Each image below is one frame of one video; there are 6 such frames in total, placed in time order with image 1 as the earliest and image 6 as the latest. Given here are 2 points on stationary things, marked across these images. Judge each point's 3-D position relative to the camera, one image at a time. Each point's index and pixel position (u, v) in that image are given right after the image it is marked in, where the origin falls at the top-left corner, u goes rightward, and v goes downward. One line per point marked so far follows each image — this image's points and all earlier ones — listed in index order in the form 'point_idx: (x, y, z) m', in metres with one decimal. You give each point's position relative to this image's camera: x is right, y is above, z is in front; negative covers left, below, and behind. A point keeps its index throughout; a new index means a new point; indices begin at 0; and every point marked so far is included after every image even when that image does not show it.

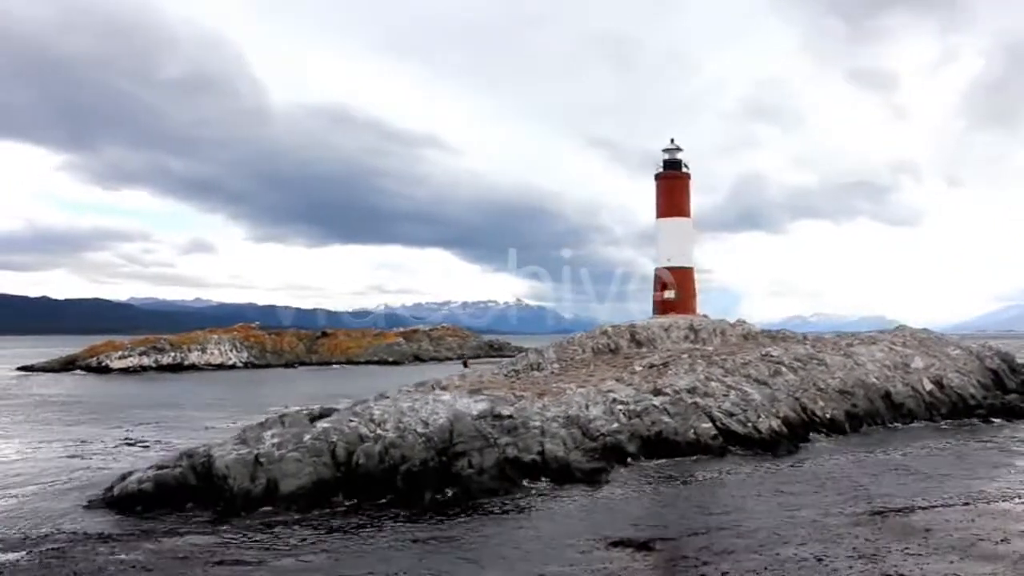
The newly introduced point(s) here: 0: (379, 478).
0: (-2.9, -4.2, +18.1) m
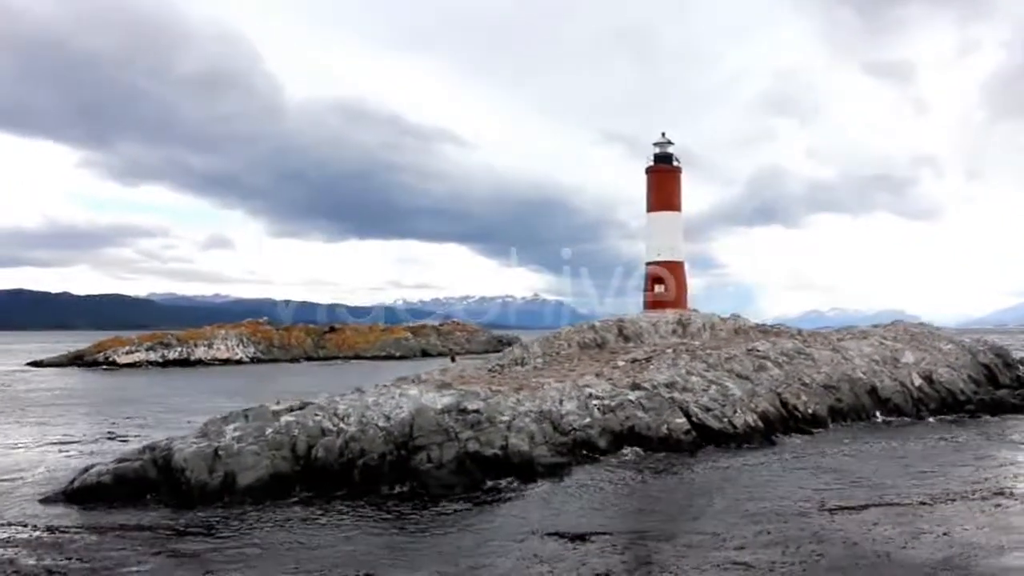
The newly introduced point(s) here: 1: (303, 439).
0: (-3.8, -4.0, +18.1) m
1: (-4.7, -3.4, +18.5) m
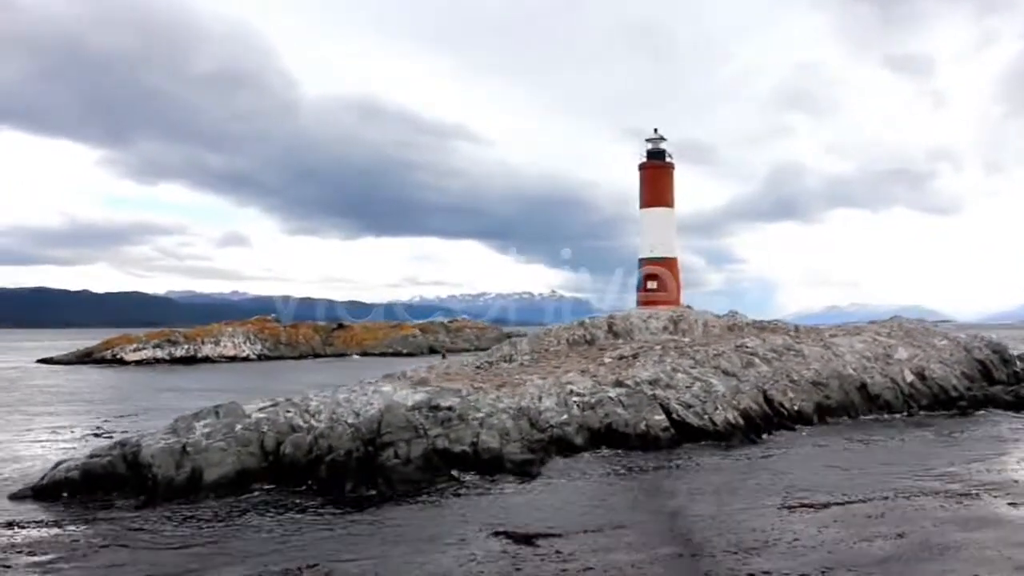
0: (-4.6, -4.0, +18.1) m
1: (-5.4, -3.3, +18.6) m
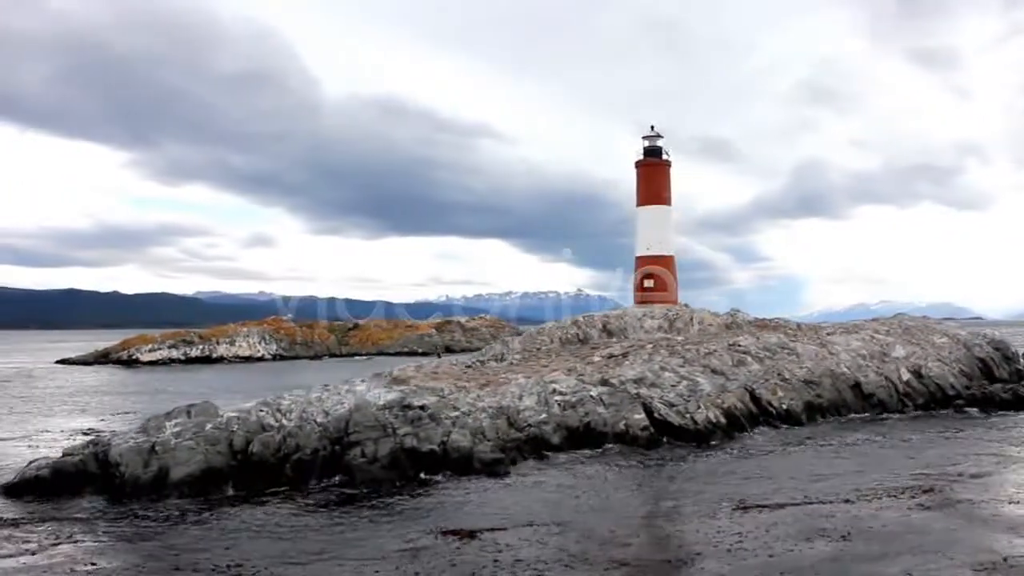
0: (-5.3, -4.0, +18.2) m
1: (-6.2, -3.3, +18.7) m
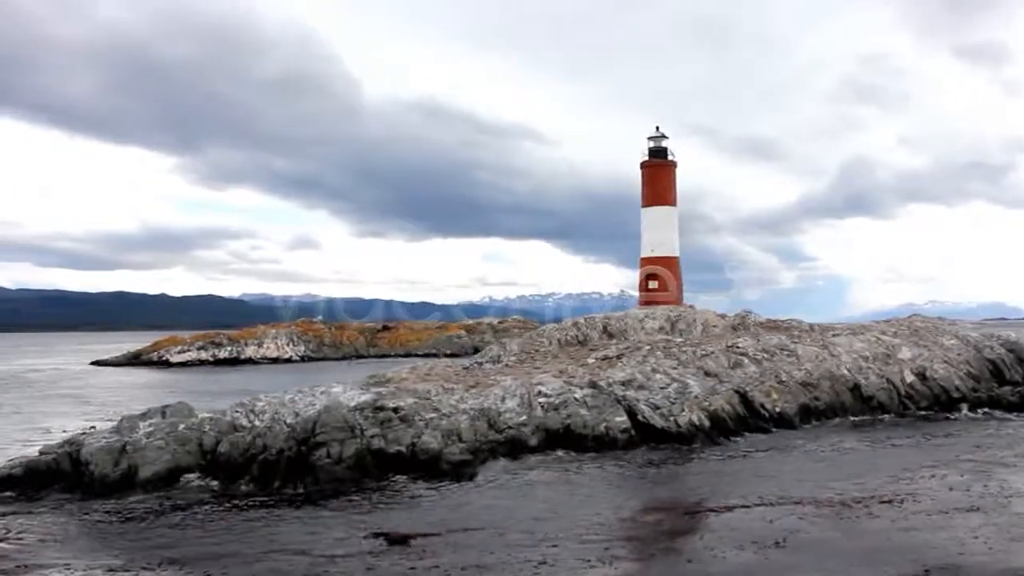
0: (-6.1, -4.1, +18.5) m
1: (-7.0, -3.4, +19.0) m
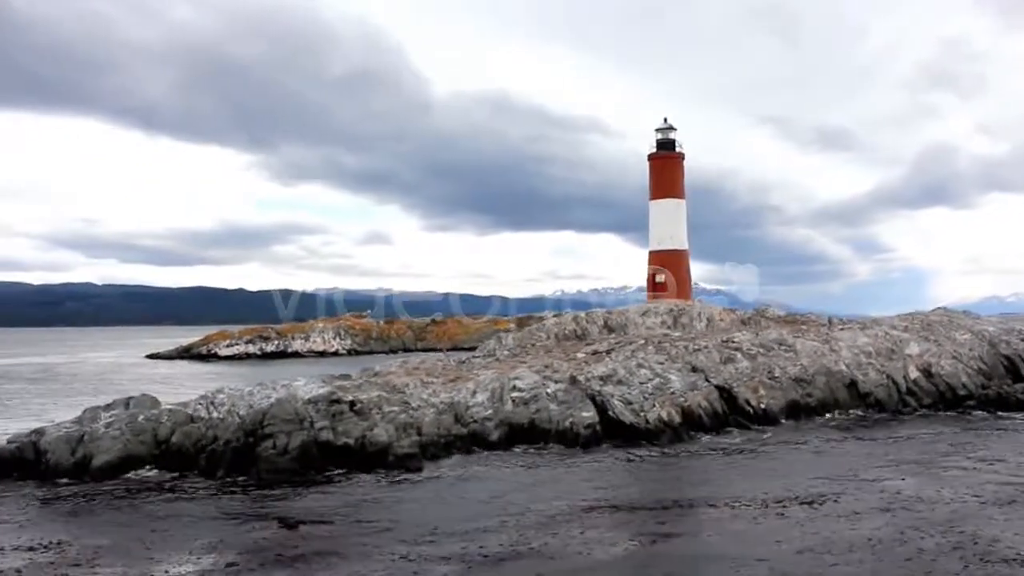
0: (-7.5, -4.0, +19.1) m
1: (-8.3, -3.3, +19.7) m
